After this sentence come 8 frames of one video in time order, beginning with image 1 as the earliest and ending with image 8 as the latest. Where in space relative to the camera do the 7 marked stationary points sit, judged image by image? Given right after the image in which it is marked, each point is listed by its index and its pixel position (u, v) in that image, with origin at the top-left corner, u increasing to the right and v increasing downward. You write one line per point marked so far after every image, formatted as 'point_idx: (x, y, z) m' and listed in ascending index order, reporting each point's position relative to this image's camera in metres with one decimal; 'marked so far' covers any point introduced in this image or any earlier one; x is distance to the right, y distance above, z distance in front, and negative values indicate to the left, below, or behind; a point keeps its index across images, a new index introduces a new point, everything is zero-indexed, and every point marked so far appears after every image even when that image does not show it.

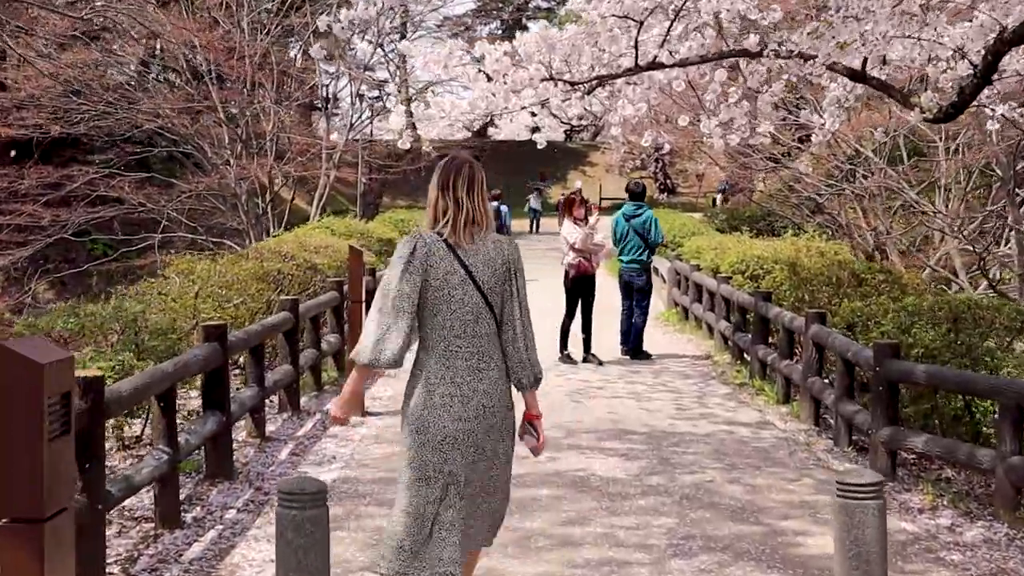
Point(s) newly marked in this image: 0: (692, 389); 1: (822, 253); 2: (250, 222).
0: (+1.3, -0.7, +8.2) m
1: (+2.6, +0.3, +9.9) m
2: (-4.0, +1.0, +17.8) m
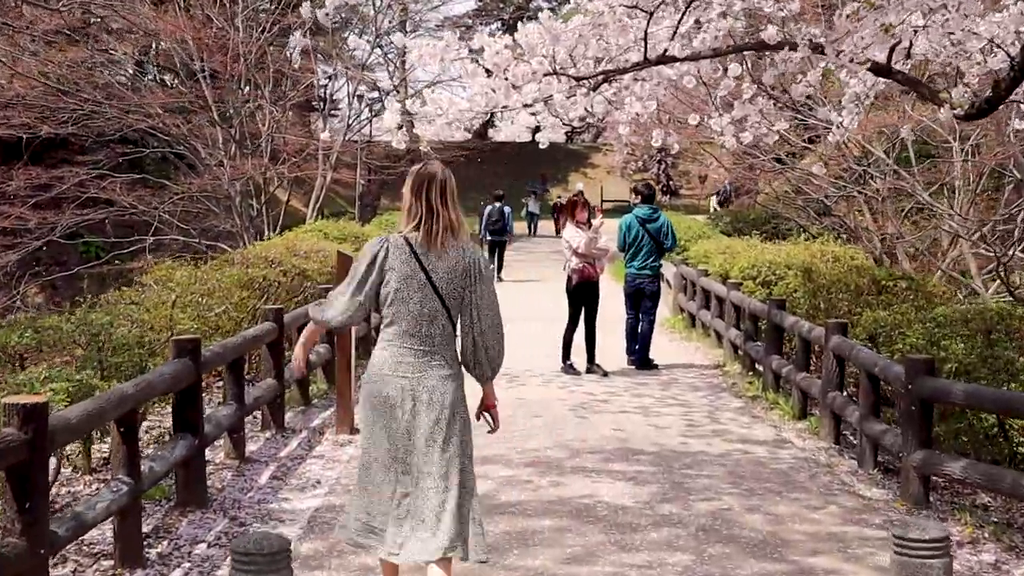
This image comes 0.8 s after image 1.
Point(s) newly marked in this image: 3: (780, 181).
0: (+1.2, -0.8, +7.7) m
1: (+2.6, +0.2, +9.4) m
2: (-4.0, +0.9, +17.4) m
3: (+3.7, +1.5, +16.0) m
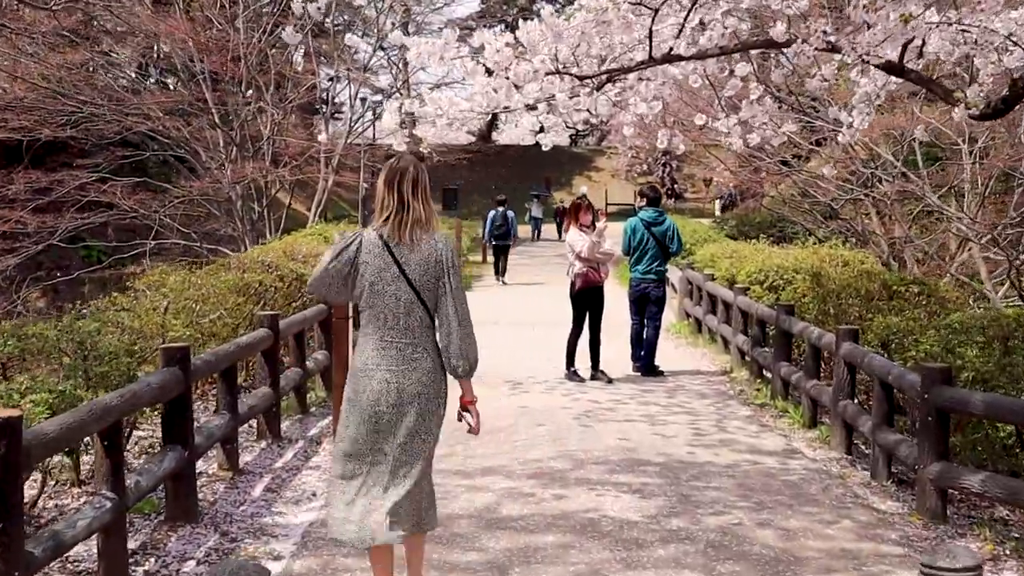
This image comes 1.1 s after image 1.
0: (+1.3, -0.8, +7.6) m
1: (+2.6, +0.2, +9.2) m
2: (-3.9, +0.9, +17.2) m
3: (+3.7, +1.4, +15.8) m
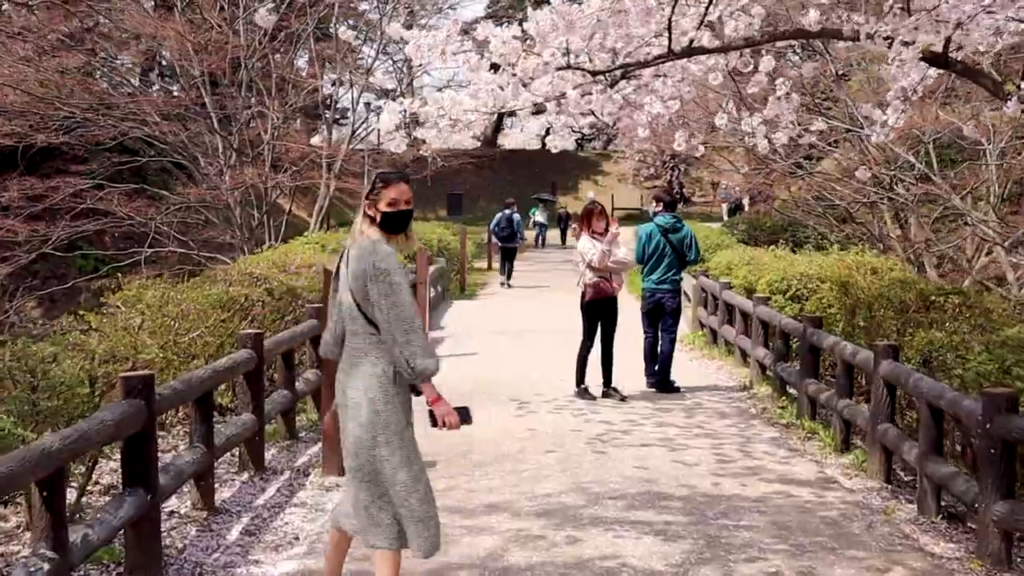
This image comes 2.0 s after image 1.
0: (+1.3, -0.9, +7.0) m
1: (+2.7, +0.1, +8.6) m
2: (-3.8, +0.7, +16.7) m
3: (+3.8, +1.3, +15.2) m
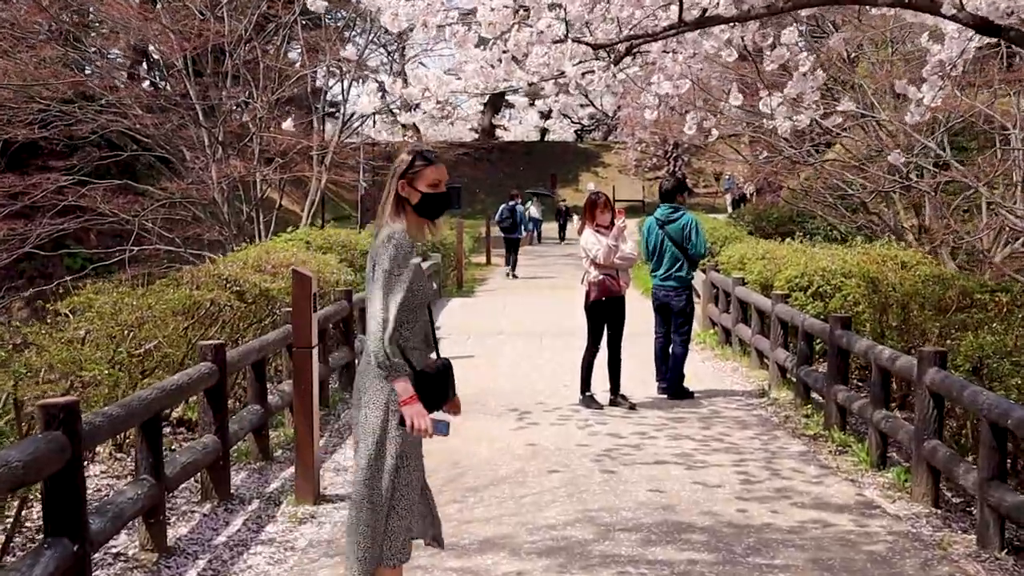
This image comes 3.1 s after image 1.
0: (+1.3, -0.8, +6.3) m
1: (+2.7, +0.2, +8.0) m
2: (-3.8, +0.8, +16.0) m
3: (+3.7, +1.4, +14.6) m
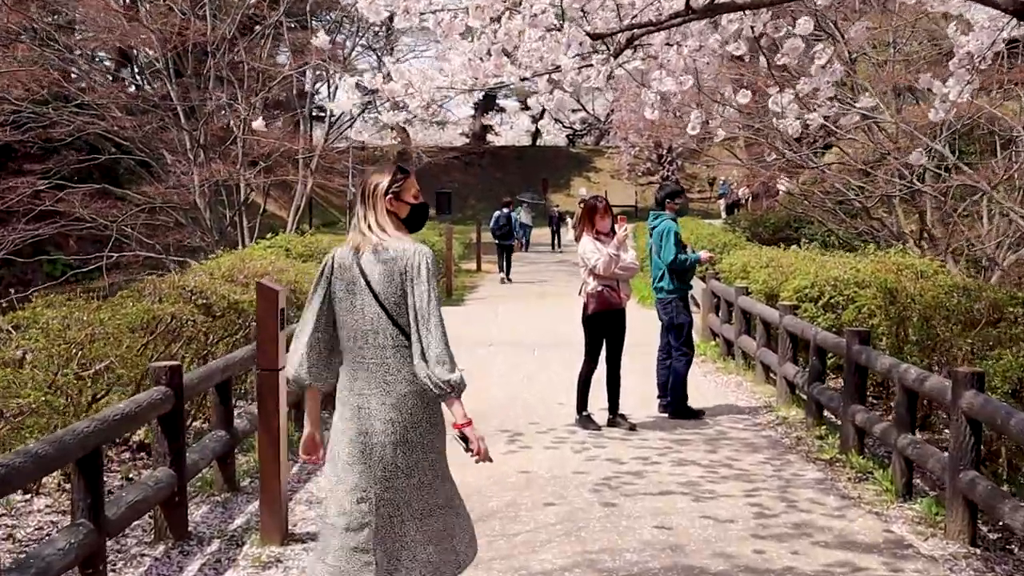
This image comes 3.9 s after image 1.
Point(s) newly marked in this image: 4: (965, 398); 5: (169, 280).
0: (+1.3, -0.9, +5.8) m
1: (+2.6, +0.1, +7.5) m
2: (-4.0, +0.7, +15.5) m
3: (+3.6, +1.3, +14.1) m
4: (+1.8, -0.4, +4.6) m
5: (-1.9, 0.0, +6.4) m
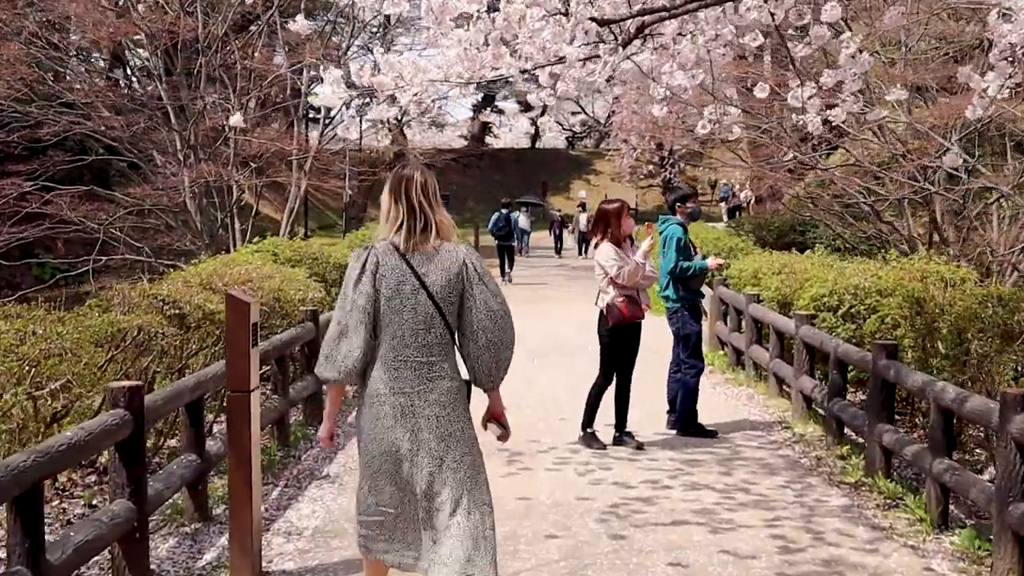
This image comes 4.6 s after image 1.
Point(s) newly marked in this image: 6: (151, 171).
0: (+1.2, -1.0, +5.3) m
1: (+2.6, +0.1, +7.0) m
2: (-4.0, +0.6, +15.0) m
3: (+3.6, +1.2, +13.6) m
4: (+1.8, -0.5, +4.1) m
5: (-1.9, 0.0, +5.9) m
6: (-4.5, +1.4, +14.6) m
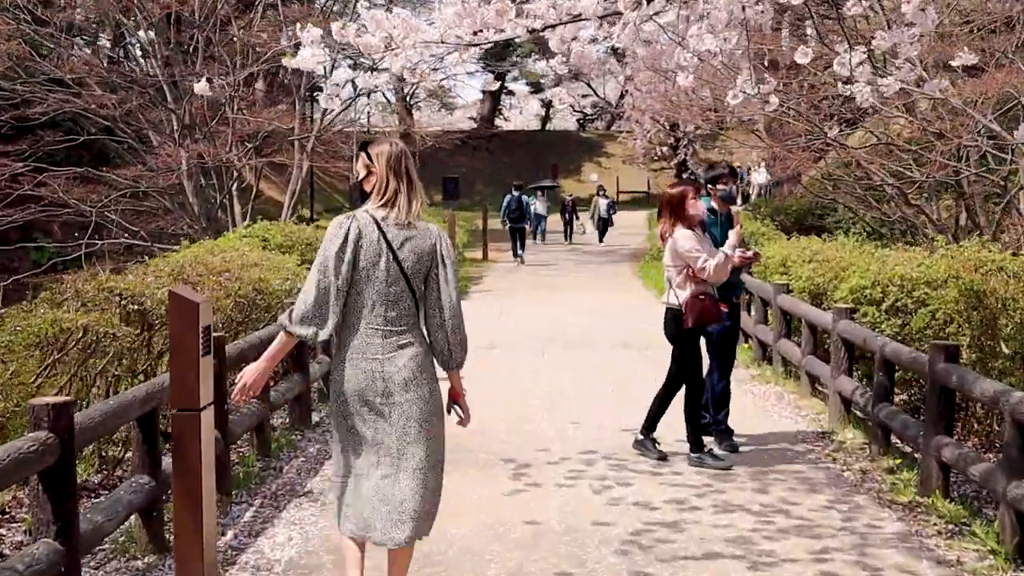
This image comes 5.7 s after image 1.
0: (+1.3, -0.9, +4.6) m
1: (+2.6, +0.1, +6.3) m
2: (-3.9, +0.8, +14.3) m
3: (+3.7, +1.4, +12.9) m
4: (+1.8, -0.5, +3.4) m
5: (-1.8, 0.0, +5.3) m
6: (-4.4, +1.6, +13.9) m
